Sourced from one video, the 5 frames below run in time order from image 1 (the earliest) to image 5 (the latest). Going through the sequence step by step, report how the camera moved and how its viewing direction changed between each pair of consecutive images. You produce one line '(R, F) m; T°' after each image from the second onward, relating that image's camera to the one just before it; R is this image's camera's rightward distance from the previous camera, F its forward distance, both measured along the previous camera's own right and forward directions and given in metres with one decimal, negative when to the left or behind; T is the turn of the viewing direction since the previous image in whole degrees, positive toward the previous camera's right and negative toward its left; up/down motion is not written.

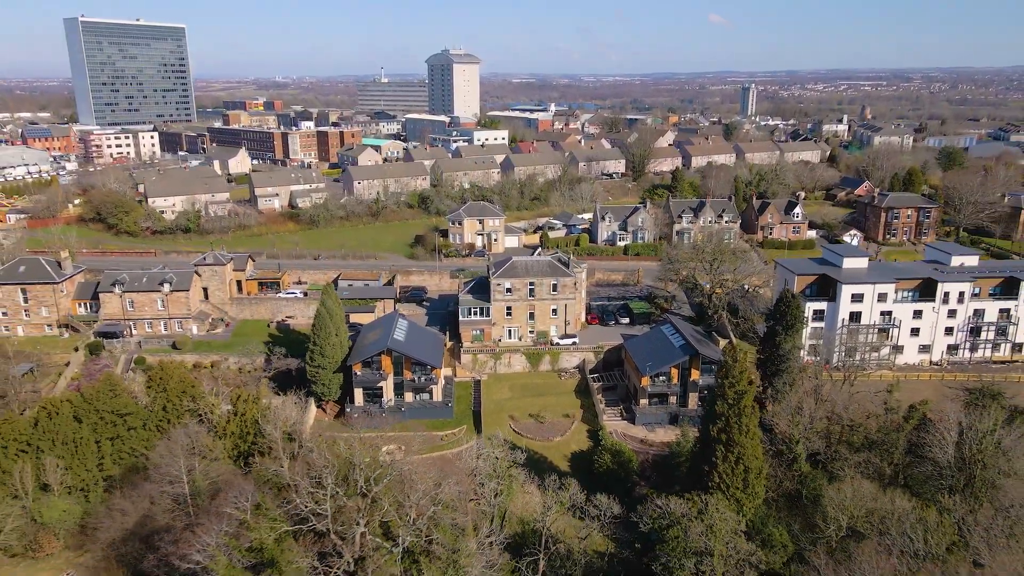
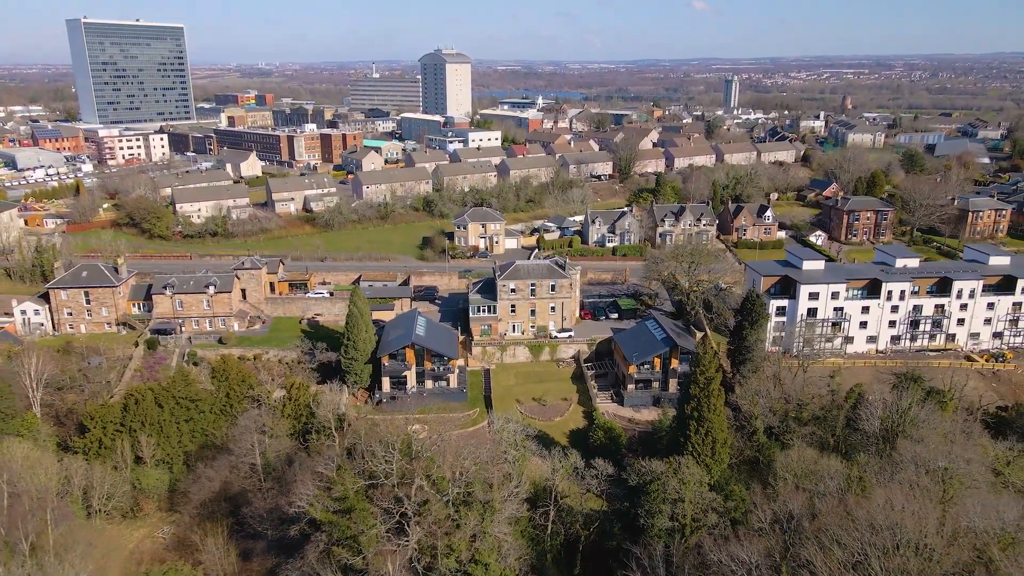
(-0.8, -3.7) m; +1°
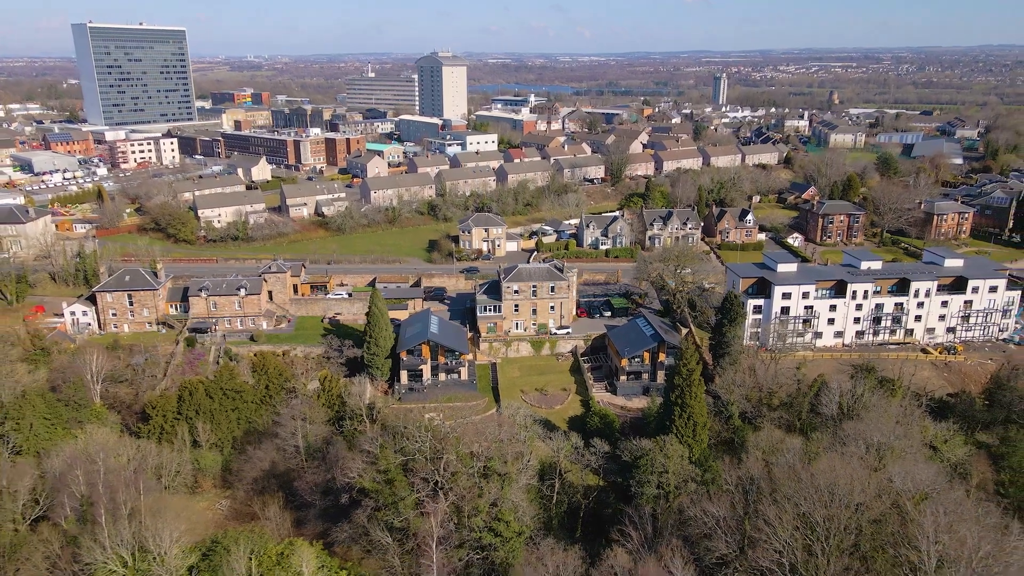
(-0.6, -3.1) m; +1°
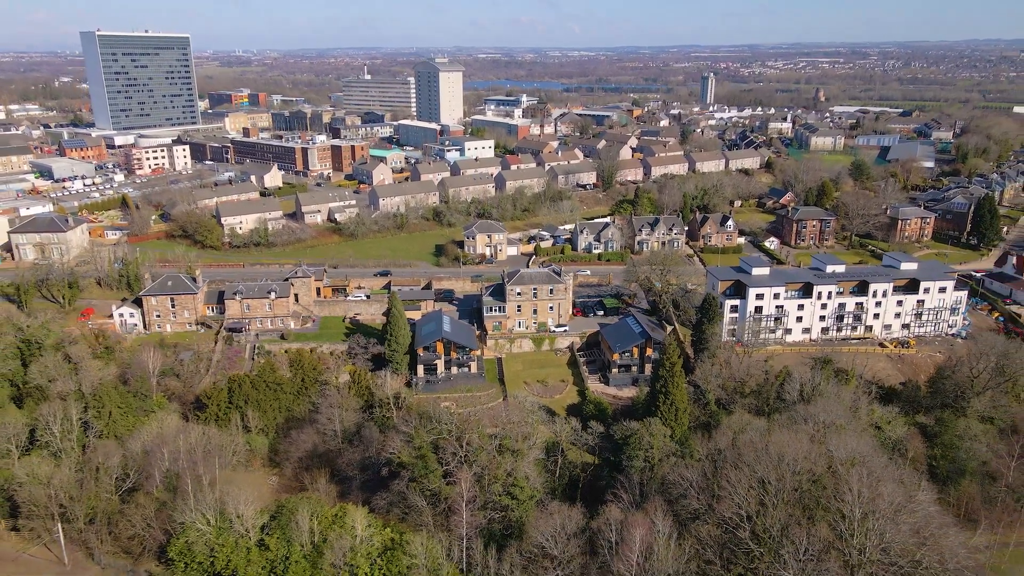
(-0.7, -3.8) m; +1°
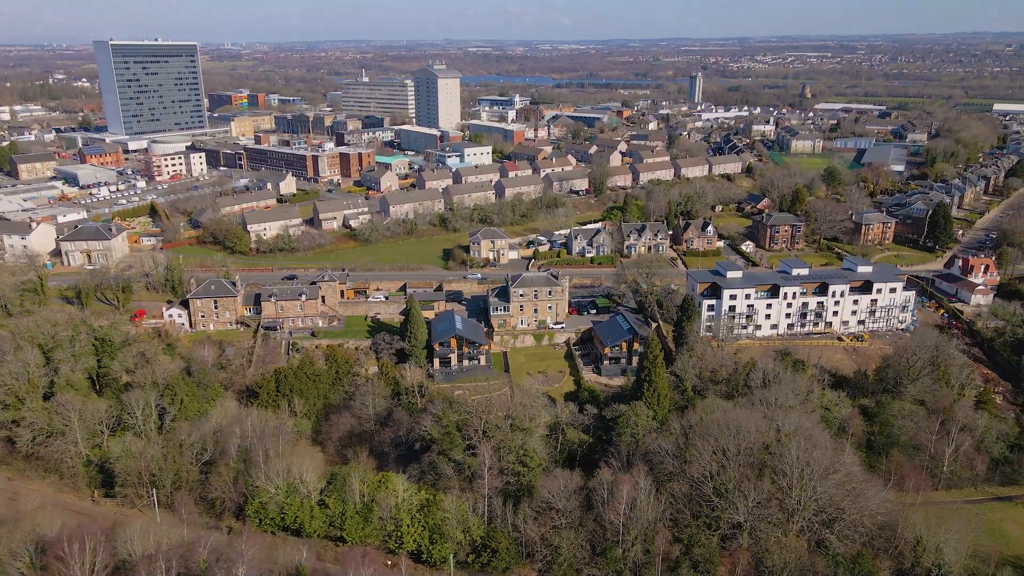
(-0.8, -4.8) m; +1°
